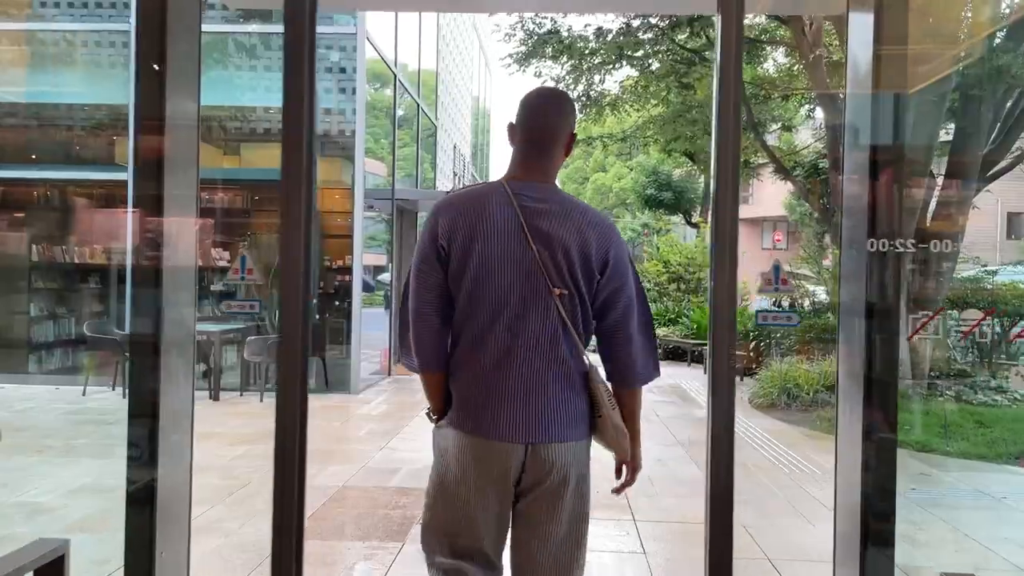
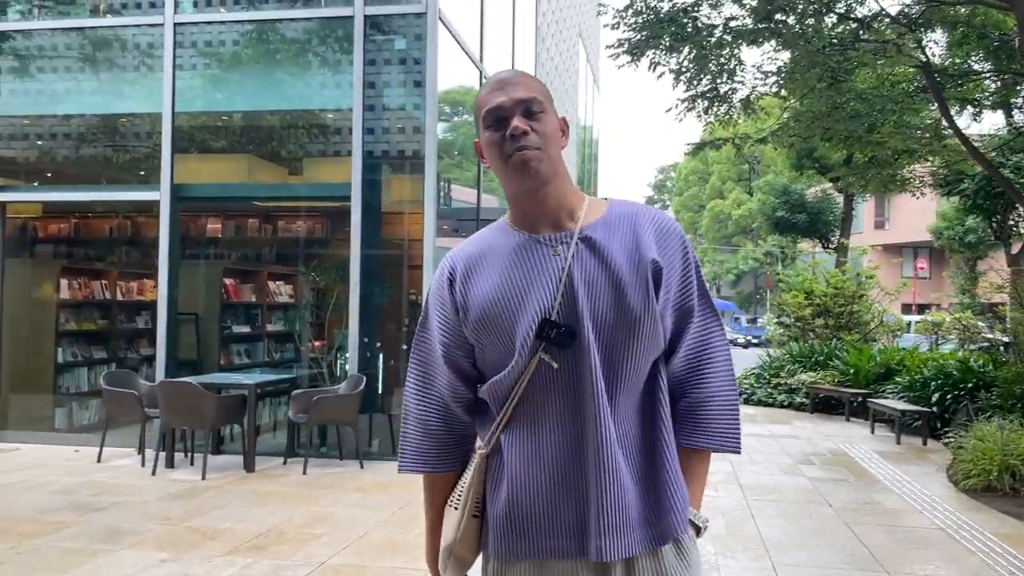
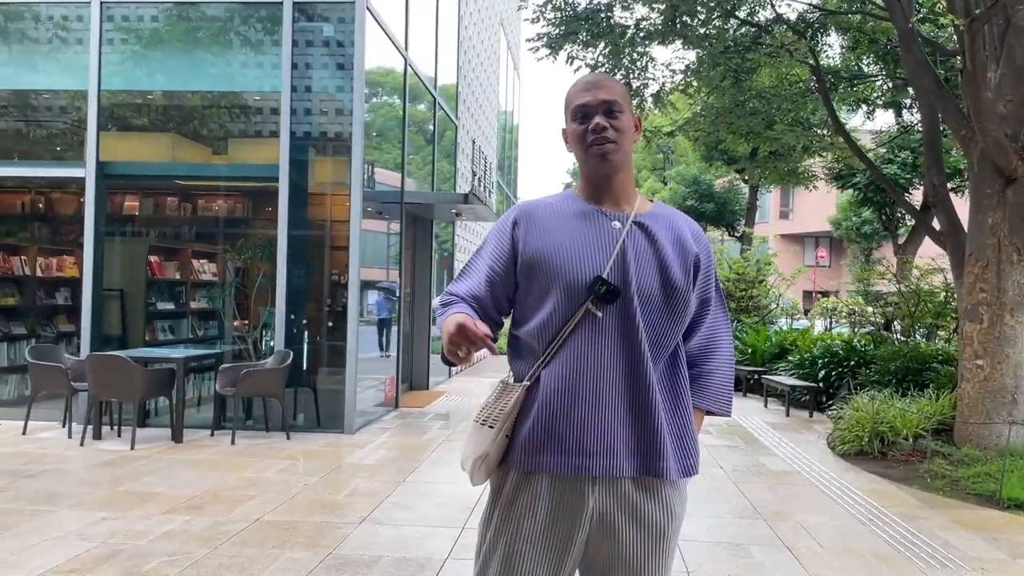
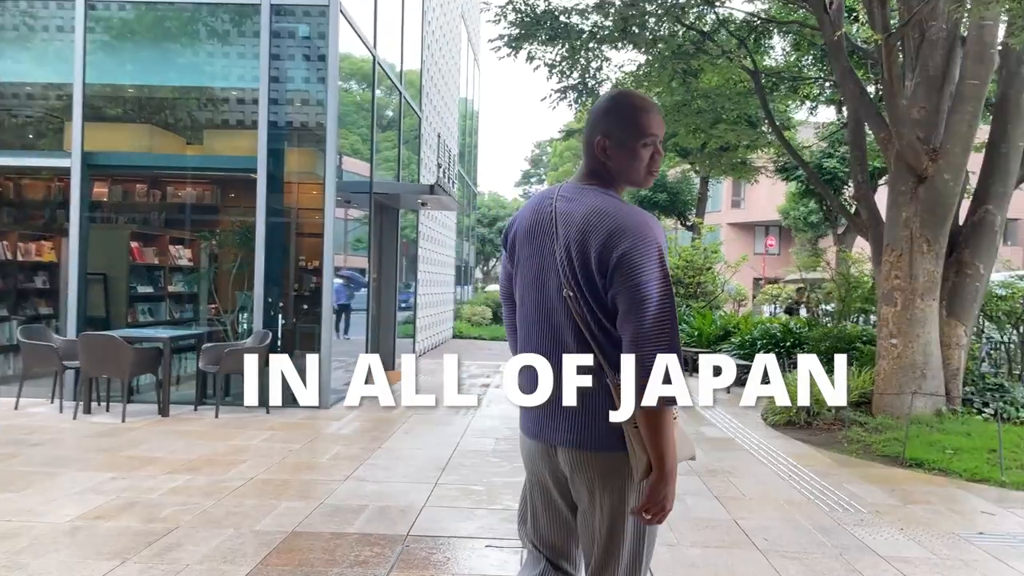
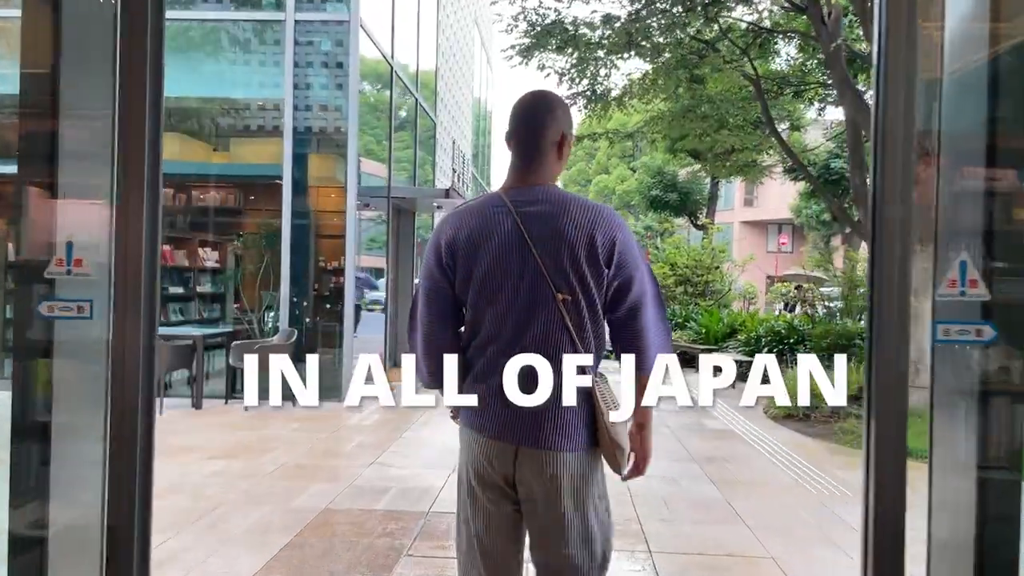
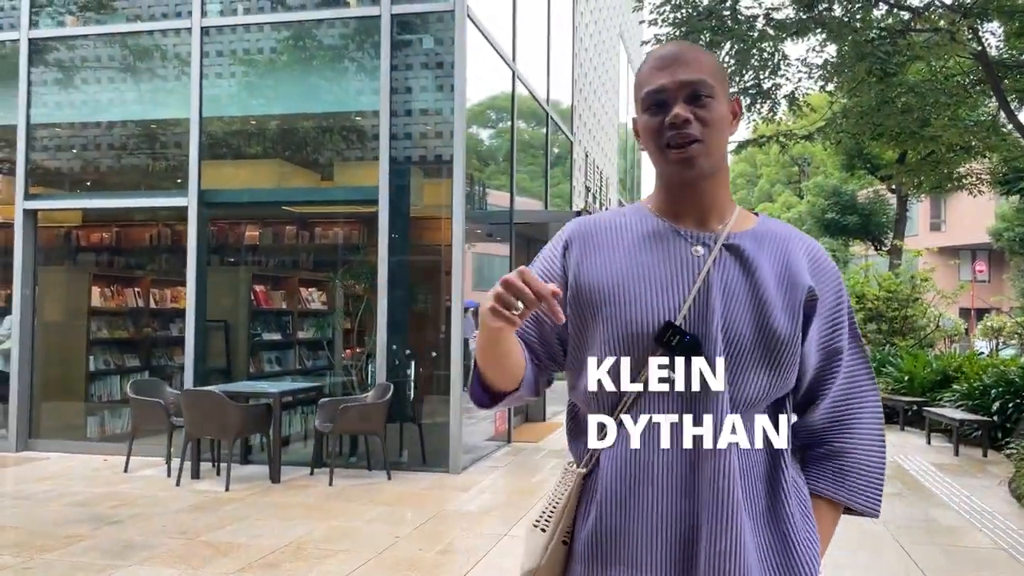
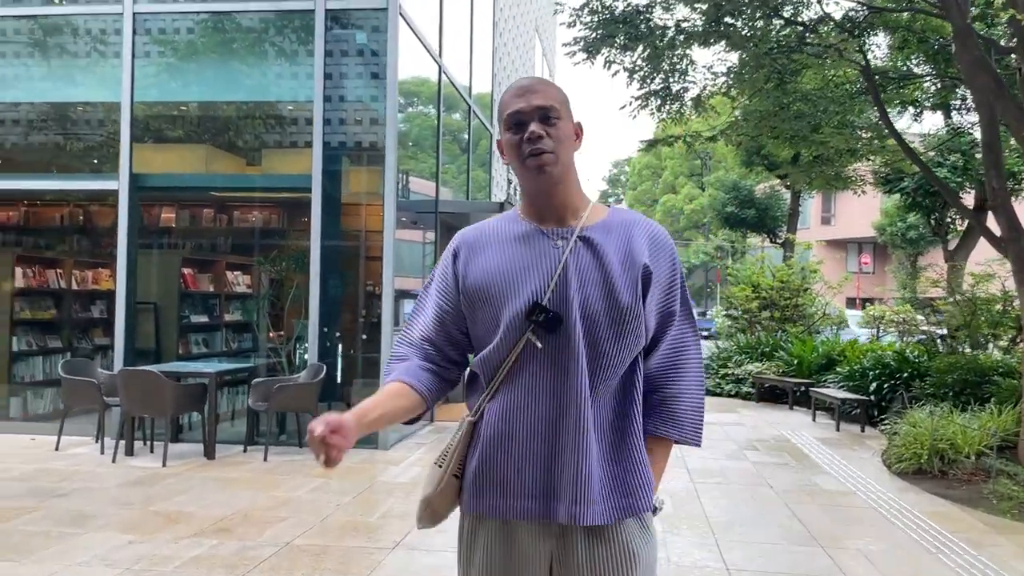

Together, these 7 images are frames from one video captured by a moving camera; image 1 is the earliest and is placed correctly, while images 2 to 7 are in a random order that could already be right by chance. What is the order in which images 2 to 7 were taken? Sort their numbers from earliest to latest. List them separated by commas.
5, 4, 3, 7, 2, 6
